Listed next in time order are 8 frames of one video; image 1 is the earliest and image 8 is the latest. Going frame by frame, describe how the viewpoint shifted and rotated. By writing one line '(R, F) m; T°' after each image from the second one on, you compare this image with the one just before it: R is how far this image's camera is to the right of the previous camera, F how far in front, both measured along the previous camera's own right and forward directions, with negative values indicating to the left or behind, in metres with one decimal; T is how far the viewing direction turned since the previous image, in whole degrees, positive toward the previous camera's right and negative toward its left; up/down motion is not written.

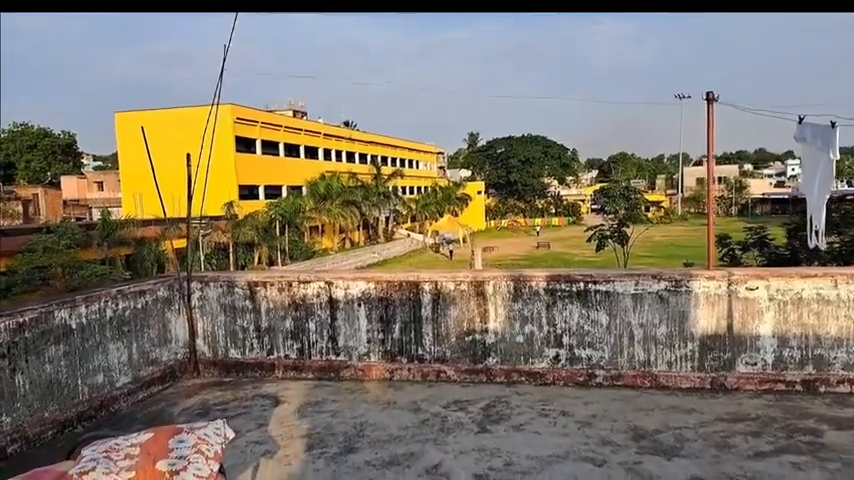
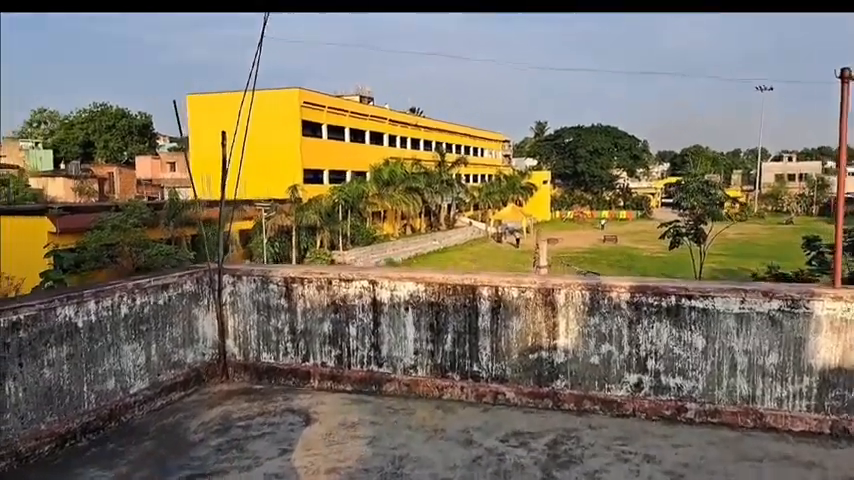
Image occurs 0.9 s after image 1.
(0.0, +0.4) m; -5°
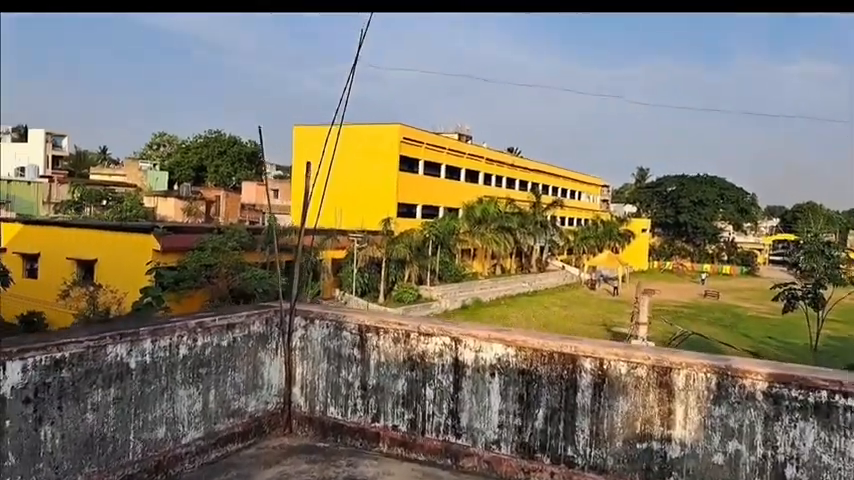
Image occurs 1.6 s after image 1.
(0.0, +0.3) m; -8°
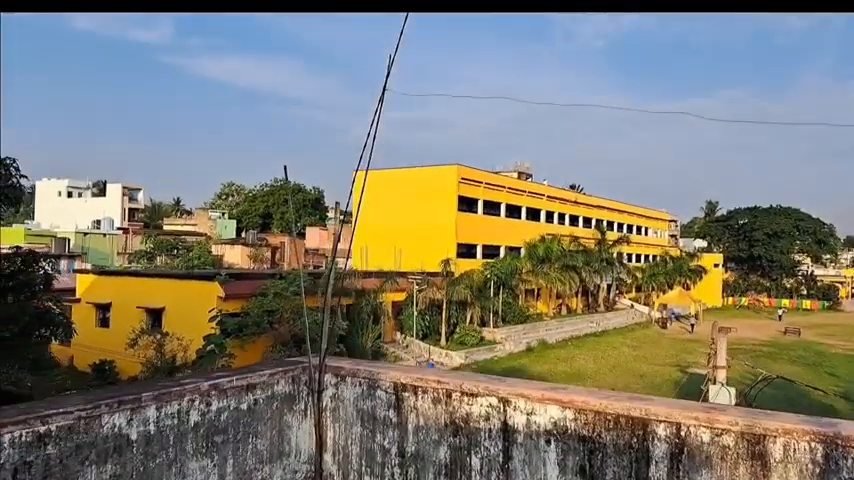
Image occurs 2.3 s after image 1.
(+0.1, +0.3) m; -5°
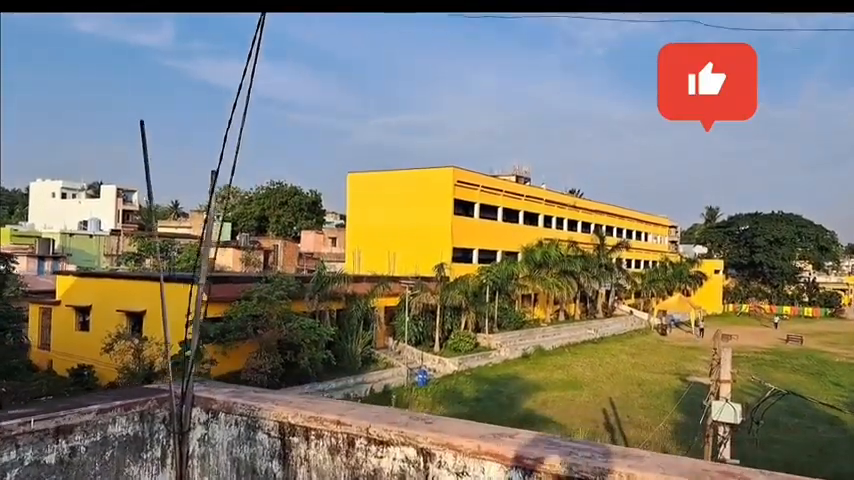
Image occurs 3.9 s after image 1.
(+0.2, +0.6) m; 0°
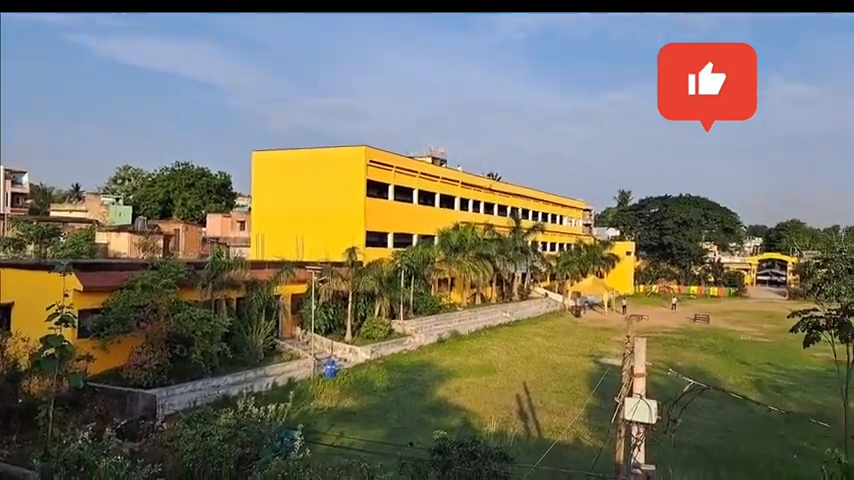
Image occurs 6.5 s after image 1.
(+0.4, +1.0) m; +7°
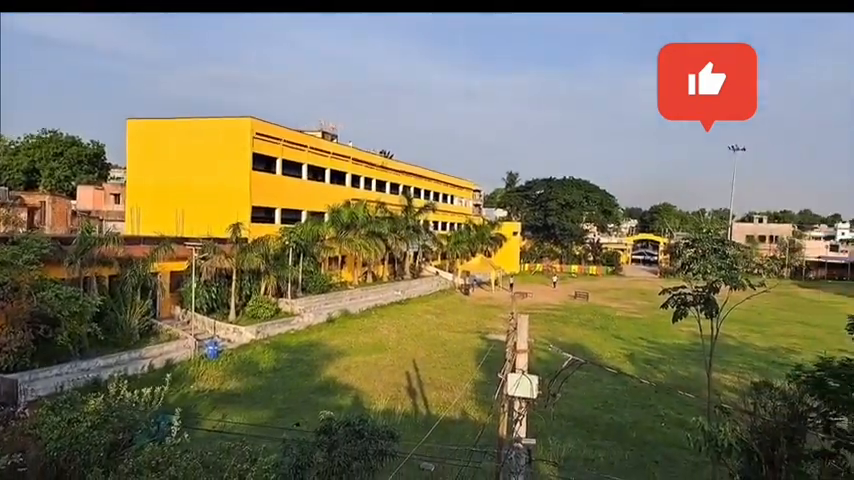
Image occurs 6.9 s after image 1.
(+0.1, +0.2) m; +9°
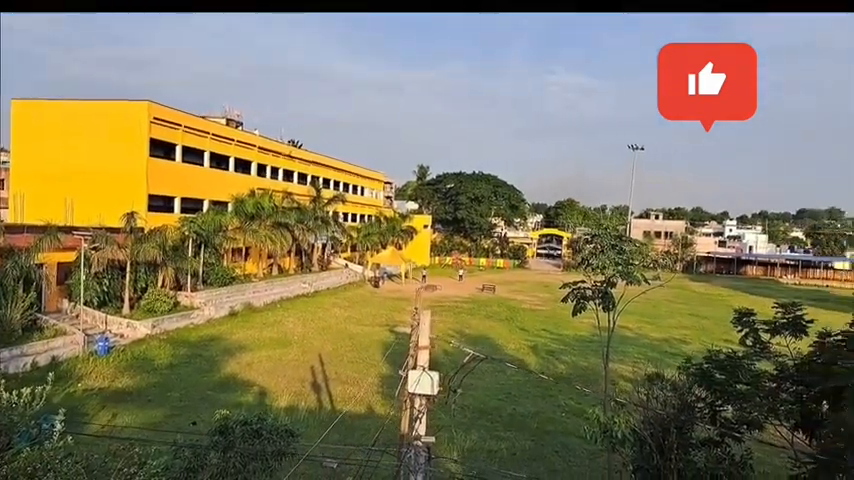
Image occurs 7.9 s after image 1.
(+0.1, +0.2) m; +8°
